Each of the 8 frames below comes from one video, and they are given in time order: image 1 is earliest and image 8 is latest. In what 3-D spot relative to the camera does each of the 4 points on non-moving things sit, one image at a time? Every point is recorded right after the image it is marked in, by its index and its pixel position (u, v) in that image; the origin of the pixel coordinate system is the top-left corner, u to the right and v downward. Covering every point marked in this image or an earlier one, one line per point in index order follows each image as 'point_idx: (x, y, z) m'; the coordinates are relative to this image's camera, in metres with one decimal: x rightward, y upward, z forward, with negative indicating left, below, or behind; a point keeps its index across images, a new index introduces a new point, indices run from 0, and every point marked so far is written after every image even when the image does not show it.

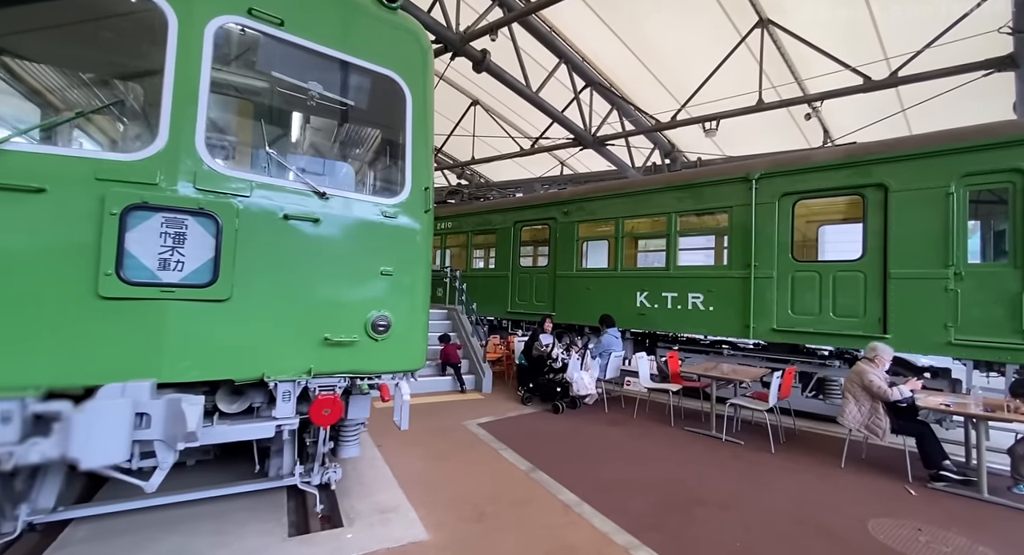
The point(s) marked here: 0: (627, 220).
0: (+1.9, +0.9, +7.6) m
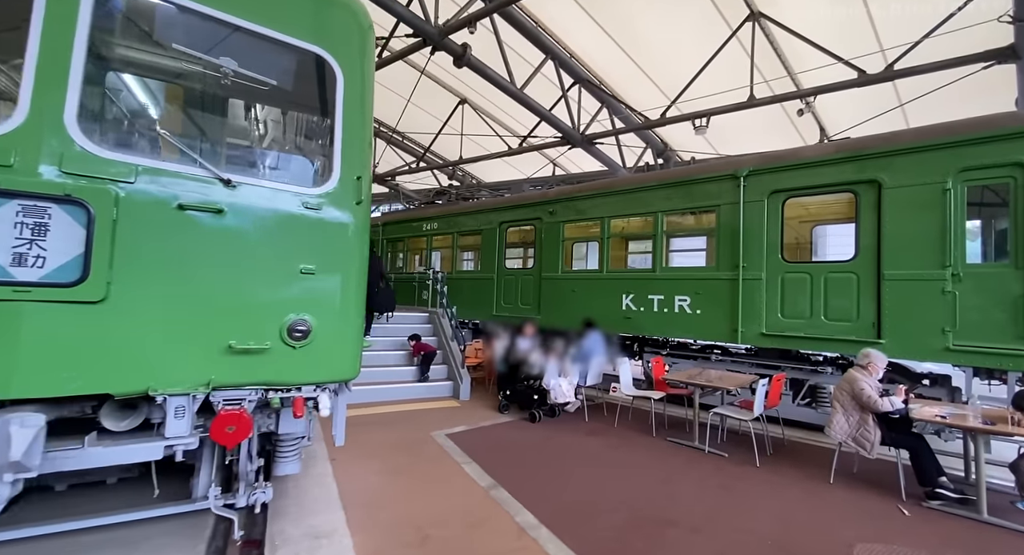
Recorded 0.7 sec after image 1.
0: (+1.6, +0.9, +7.3) m
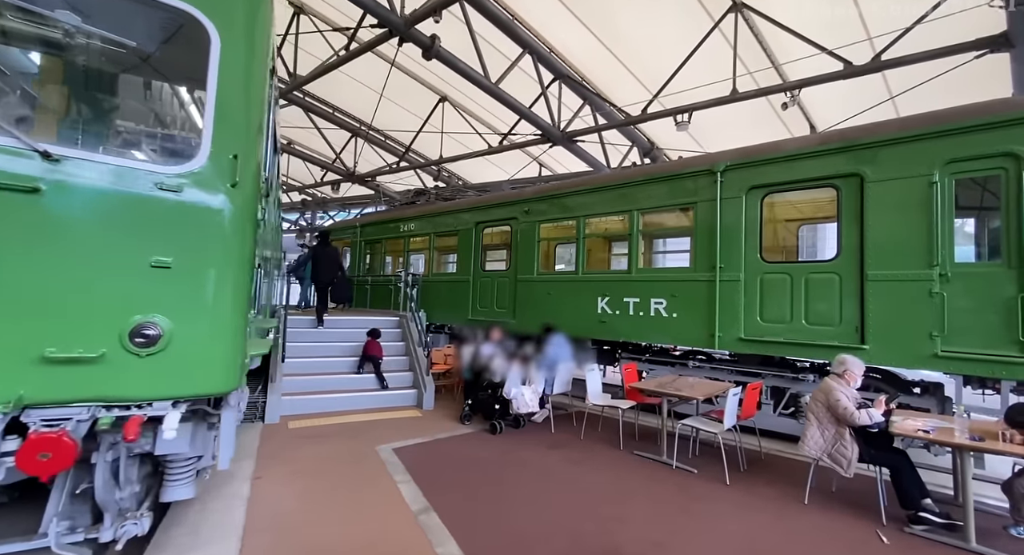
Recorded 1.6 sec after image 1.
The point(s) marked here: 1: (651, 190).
0: (+1.2, +0.9, +7.0) m
1: (+1.9, +1.2, +6.2) m
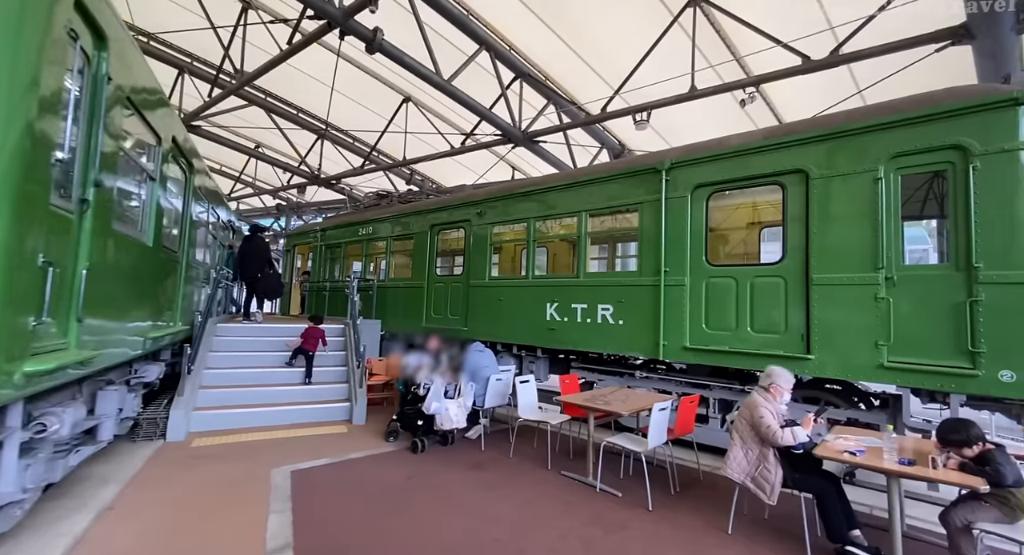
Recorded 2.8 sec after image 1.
0: (+0.4, +0.8, +6.6) m
1: (+1.1, +1.1, +5.9) m
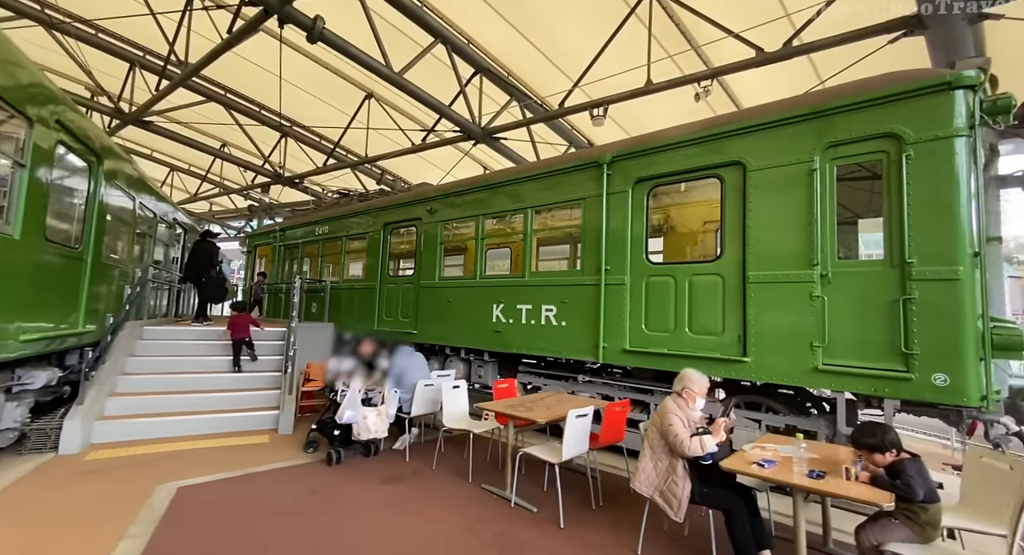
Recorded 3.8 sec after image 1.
0: (-0.4, +0.8, +6.3) m
1: (+0.4, +1.2, +5.7) m
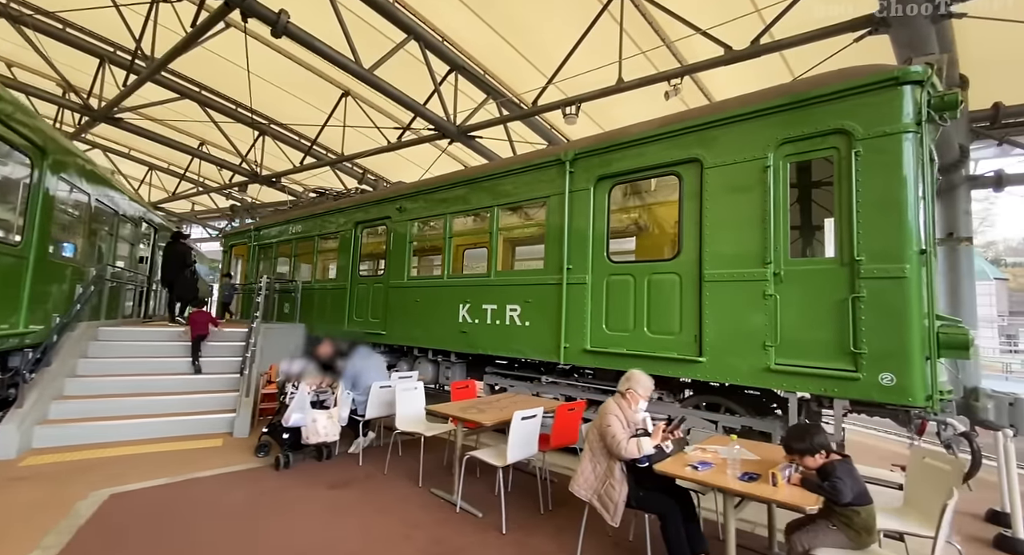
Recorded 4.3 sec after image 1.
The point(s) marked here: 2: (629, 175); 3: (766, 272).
0: (-0.8, +0.8, +6.2) m
1: (0.0, +1.2, +5.6) m
2: (+1.2, +1.0, +4.5) m
3: (+2.0, 0.0, +3.6) m
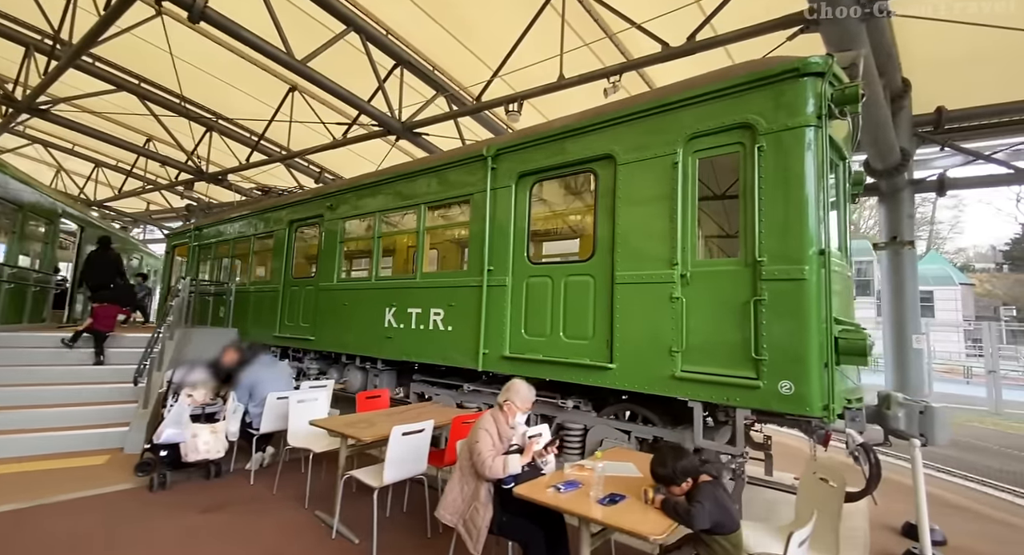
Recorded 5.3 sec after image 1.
0: (-1.7, +0.8, +5.9) m
1: (-0.9, +1.1, +5.3) m
2: (+0.3, +1.0, +4.3) m
3: (+1.2, 0.0, +3.4) m
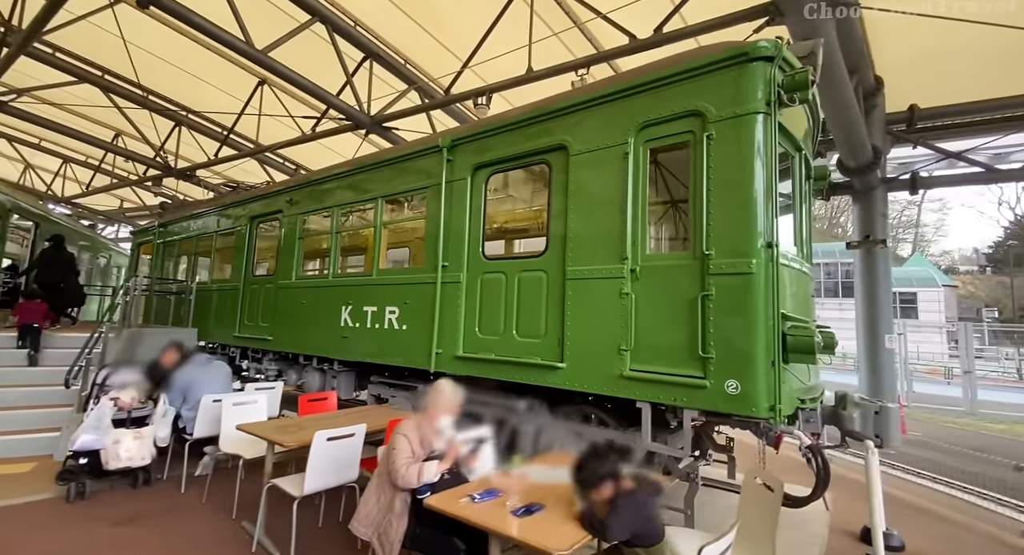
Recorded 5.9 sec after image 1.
0: (-2.2, +0.8, +5.7) m
1: (-1.3, +1.2, +5.1) m
2: (-0.1, +1.0, +4.1) m
3: (+0.8, +0.1, +3.2) m
